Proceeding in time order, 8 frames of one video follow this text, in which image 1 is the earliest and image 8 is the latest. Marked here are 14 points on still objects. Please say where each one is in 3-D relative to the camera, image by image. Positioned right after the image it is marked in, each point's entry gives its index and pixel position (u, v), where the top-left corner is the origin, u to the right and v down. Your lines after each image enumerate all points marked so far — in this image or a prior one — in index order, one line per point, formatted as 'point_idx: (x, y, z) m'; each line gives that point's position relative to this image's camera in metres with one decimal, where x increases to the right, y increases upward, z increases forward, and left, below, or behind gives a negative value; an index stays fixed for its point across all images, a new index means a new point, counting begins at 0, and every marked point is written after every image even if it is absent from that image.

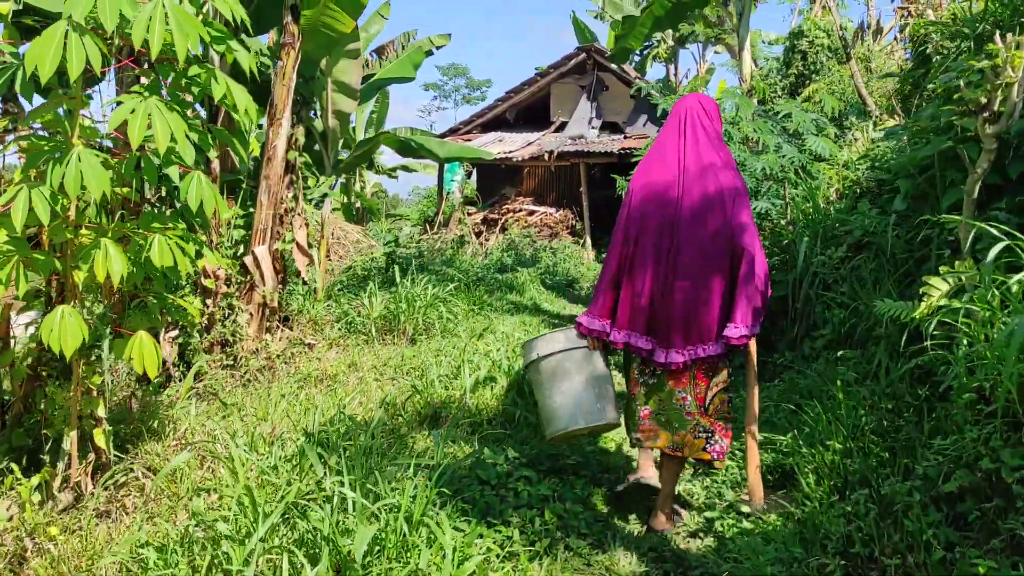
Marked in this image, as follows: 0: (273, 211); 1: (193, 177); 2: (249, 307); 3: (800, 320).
0: (-1.4, +0.5, +5.2) m
1: (-1.0, +0.4, +2.9) m
2: (-1.5, -0.1, +5.2) m
3: (+1.5, -0.2, +4.5) m
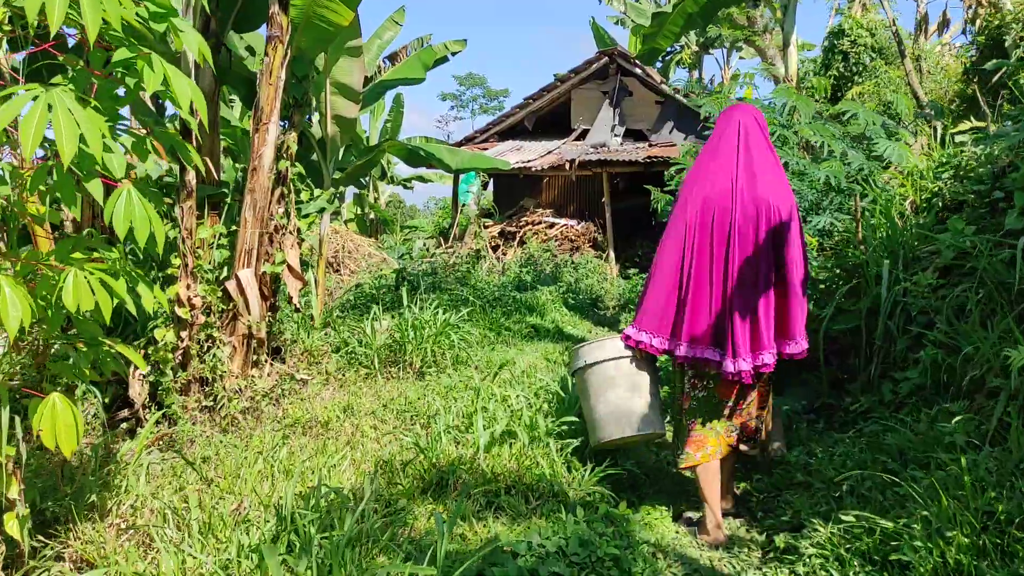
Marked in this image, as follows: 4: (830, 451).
0: (-1.3, +0.3, +4.5) m
1: (-1.0, +0.2, +2.2) m
2: (-1.4, -0.3, +4.5) m
3: (+1.6, -0.3, +3.8) m
4: (+1.3, -0.7, +3.6) m
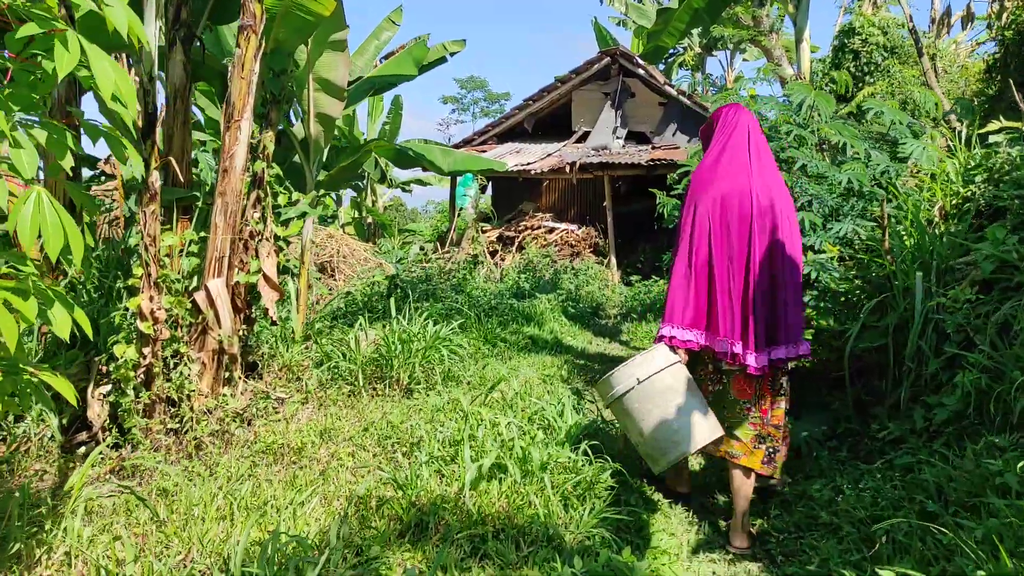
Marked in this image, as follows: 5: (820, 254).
0: (-1.3, +0.2, +4.1) m
1: (-1.0, +0.2, +1.8) m
2: (-1.5, -0.3, +4.2) m
3: (+1.5, -0.4, +3.5) m
4: (+1.2, -0.7, +3.2) m
5: (+1.4, +0.2, +4.0) m
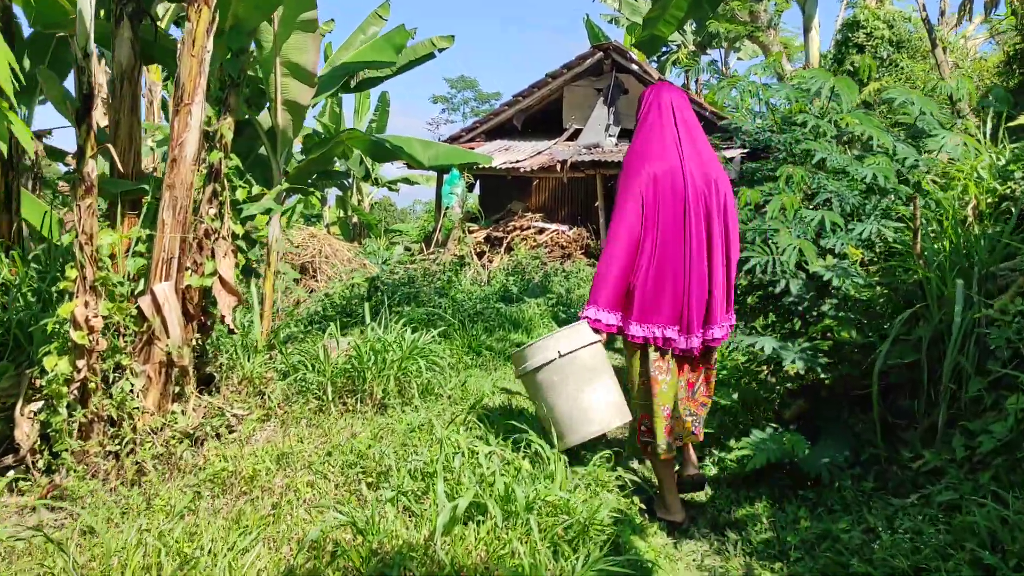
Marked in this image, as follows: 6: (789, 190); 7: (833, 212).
0: (-1.4, +0.2, +3.7) m
1: (-1.0, +0.2, +1.4) m
2: (-1.5, -0.3, +3.7) m
3: (+1.5, -0.4, +3.0) m
4: (+1.2, -0.7, +2.8) m
5: (+1.3, +0.1, +3.6) m
6: (+1.2, +0.4, +3.7) m
7: (+1.3, +0.3, +3.6) m
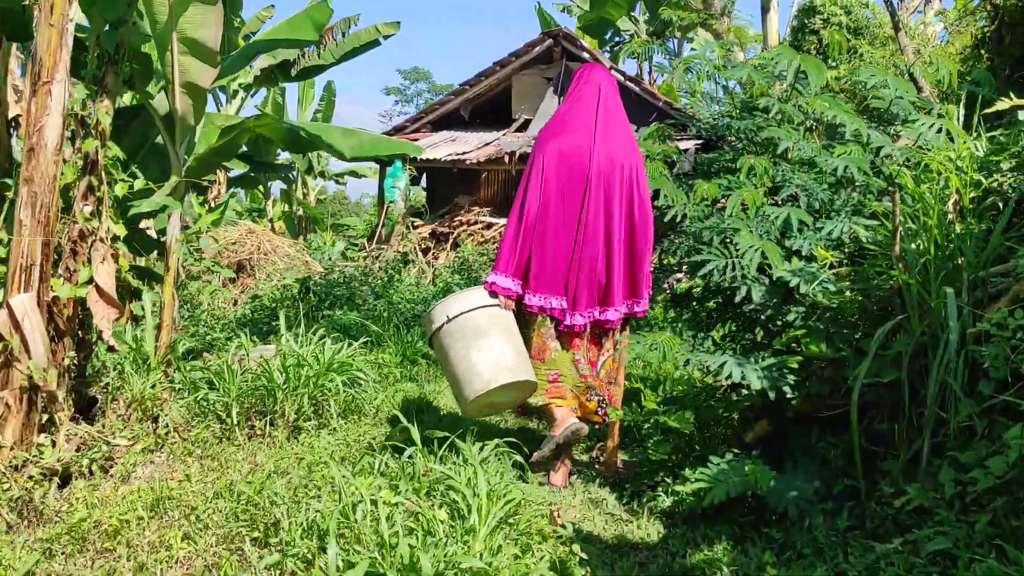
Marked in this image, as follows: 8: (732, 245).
0: (-1.7, +0.2, +3.1) m
1: (-1.2, +0.1, +0.9) m
2: (-1.8, -0.4, +3.1) m
3: (+1.2, -0.4, +2.6) m
4: (+1.0, -0.8, +2.3) m
5: (+1.1, +0.1, +3.2) m
6: (+0.9, +0.4, +3.3) m
7: (+1.0, +0.3, +3.2) m
8: (+0.8, +0.2, +3.2) m
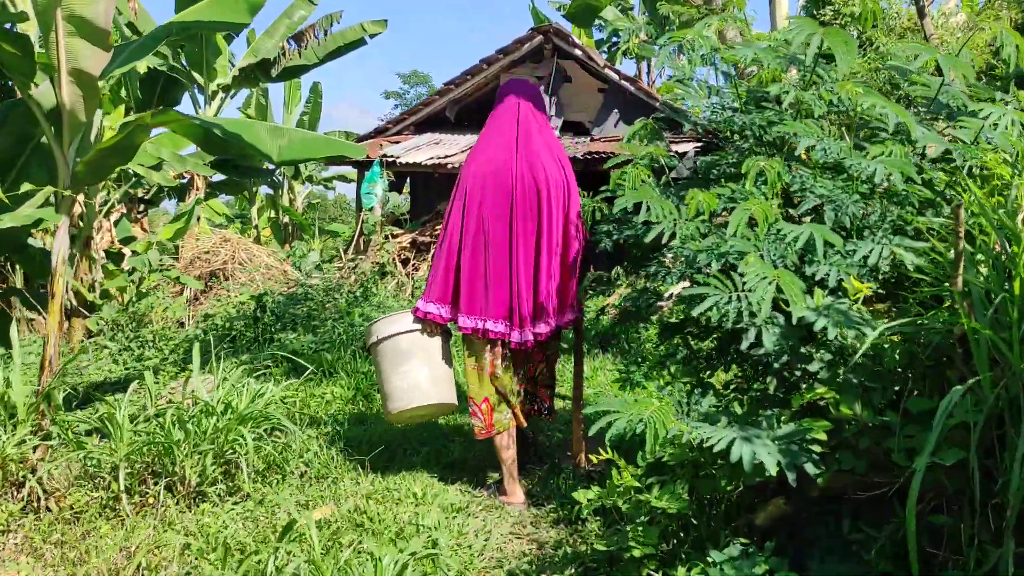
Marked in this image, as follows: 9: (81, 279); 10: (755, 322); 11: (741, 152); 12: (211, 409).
0: (-1.8, +0.1, +2.4) m
1: (-1.4, 0.0, +0.1) m
2: (-2.0, -0.5, +2.4) m
3: (+1.1, -0.5, +1.9) m
4: (+0.8, -0.9, +1.6) m
5: (+0.9, 0.0, +2.4) m
6: (+0.7, +0.3, +2.6) m
7: (+0.9, +0.2, +2.4) m
8: (+0.6, 0.0, +2.5) m
9: (-4.5, +0.1, +9.2) m
10: (+0.7, -0.1, +2.4) m
11: (+0.7, +0.4, +2.8) m
12: (-1.1, -0.5, +3.3) m
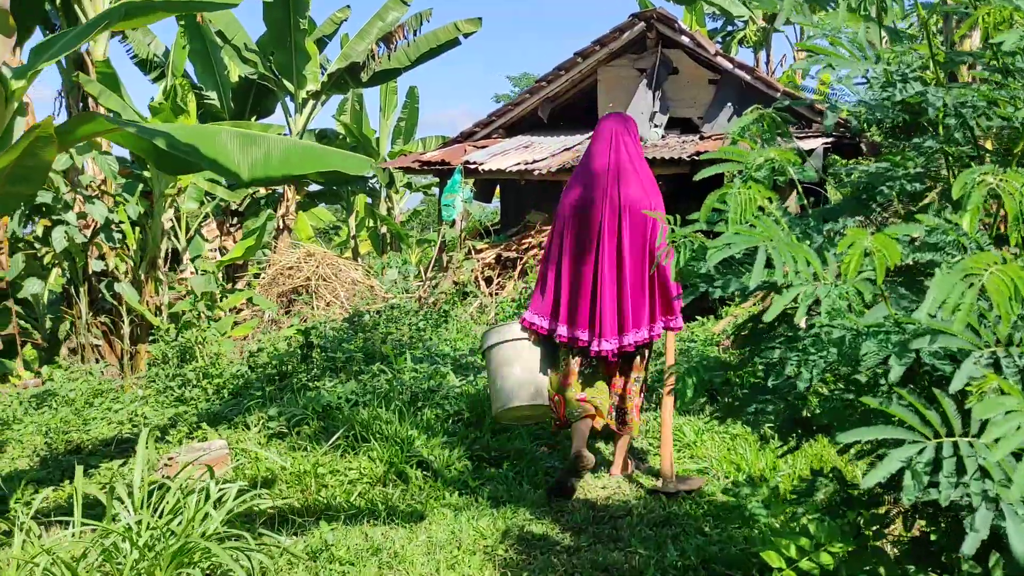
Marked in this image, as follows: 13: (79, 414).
0: (-1.8, -0.1, +1.5) m
1: (-1.7, -0.2, -0.8) m
2: (-2.0, -0.7, +1.6) m
3: (+1.0, -0.7, +0.7) m
4: (+0.7, -1.1, +0.4) m
5: (+0.9, -0.2, +1.2) m
6: (+0.7, +0.1, +1.4) m
7: (+0.9, 0.0, +1.2) m
8: (+0.6, -0.1, +1.3) m
9: (-3.6, -0.1, +8.6) m
10: (+0.7, -0.3, +1.2) m
11: (+0.8, +0.2, +1.6) m
12: (-1.0, -0.7, +2.4) m
13: (-2.7, -0.8, +5.5) m
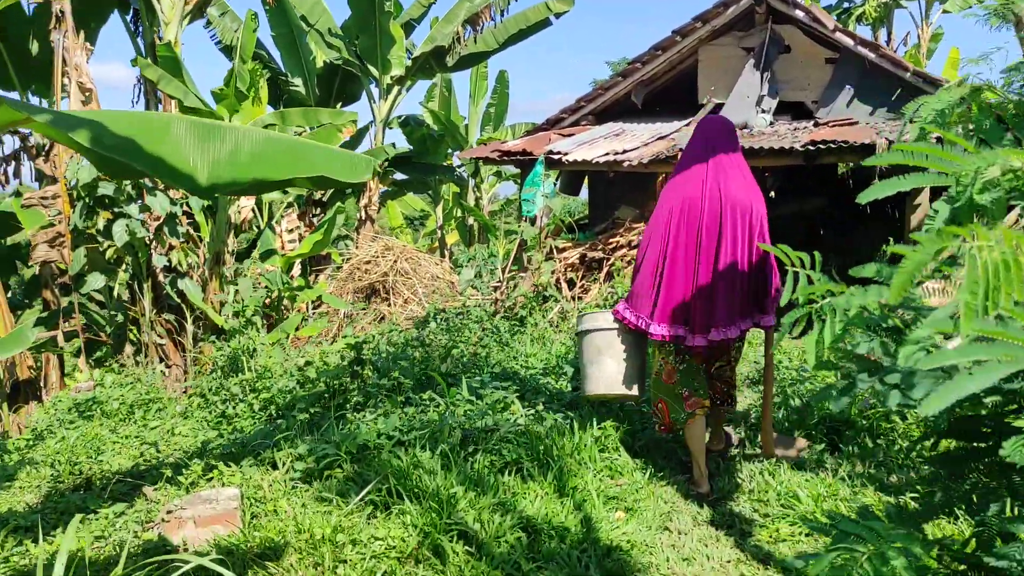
0: (-1.8, -0.2, +1.0) m
1: (-1.9, -0.3, -1.4) m
2: (-2.0, -0.8, +1.0) m
3: (+0.9, -0.9, -0.2) m
4: (+0.5, -1.2, -0.4) m
5: (+0.8, -0.4, +0.4) m
6: (+0.7, -0.1, +0.5) m
7: (+0.8, -0.2, +0.4) m
8: (+0.6, -0.3, +0.4) m
9: (-2.8, -0.1, +8.2) m
10: (+0.6, -0.4, +0.4) m
11: (+0.8, +0.1, +0.7) m
12: (-0.9, -0.8, +1.7) m
13: (-2.3, -0.8, +5.0) m
